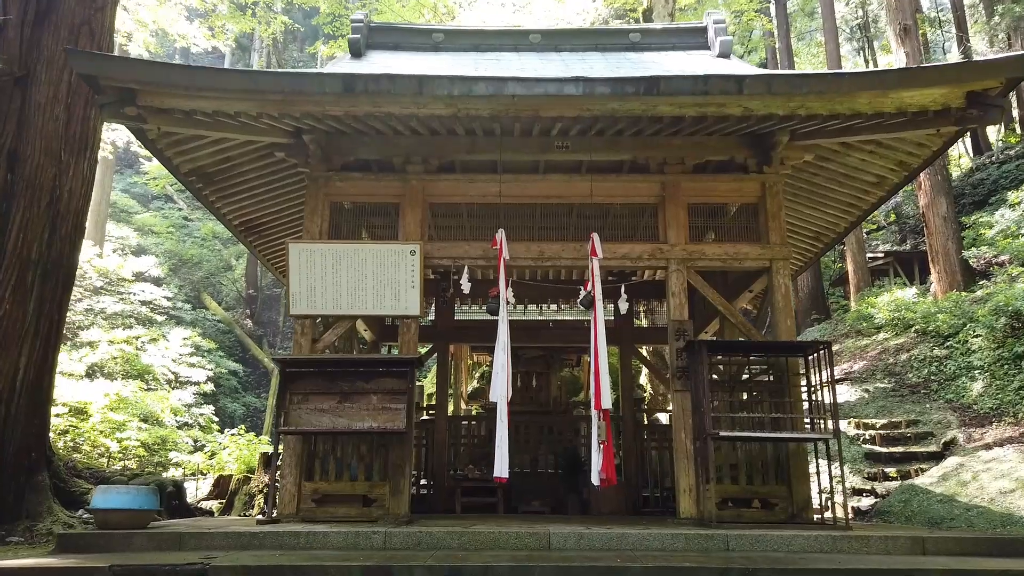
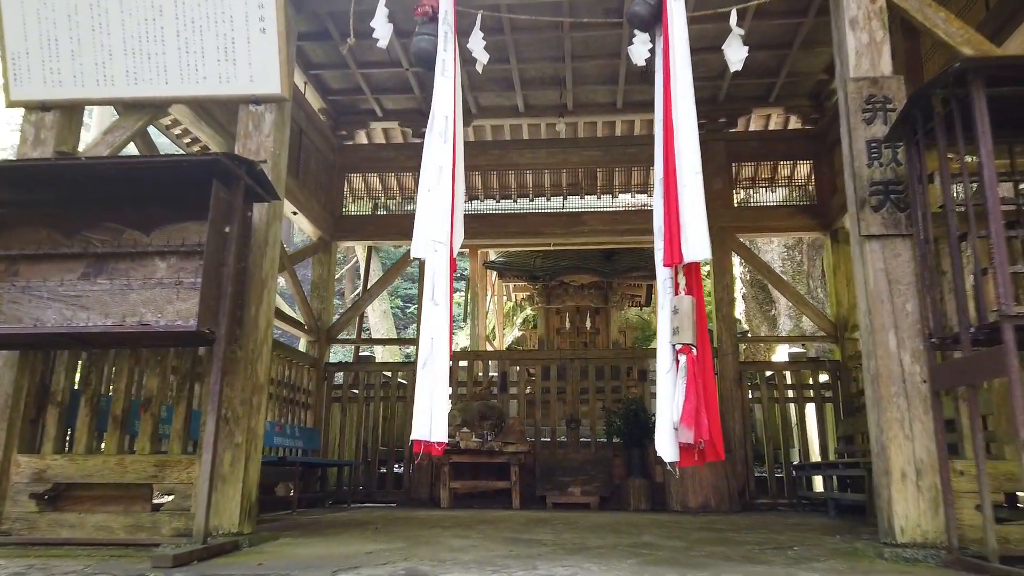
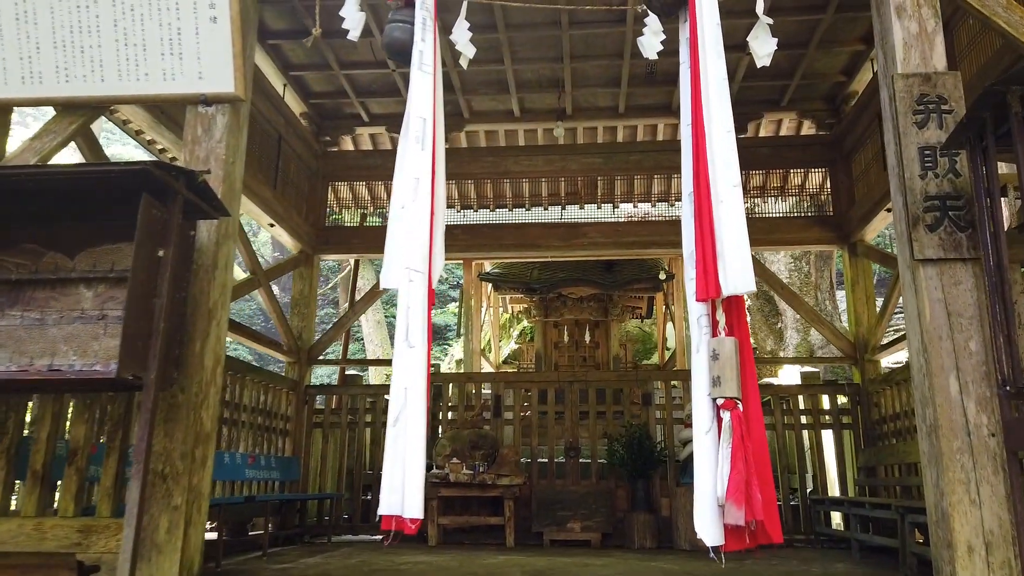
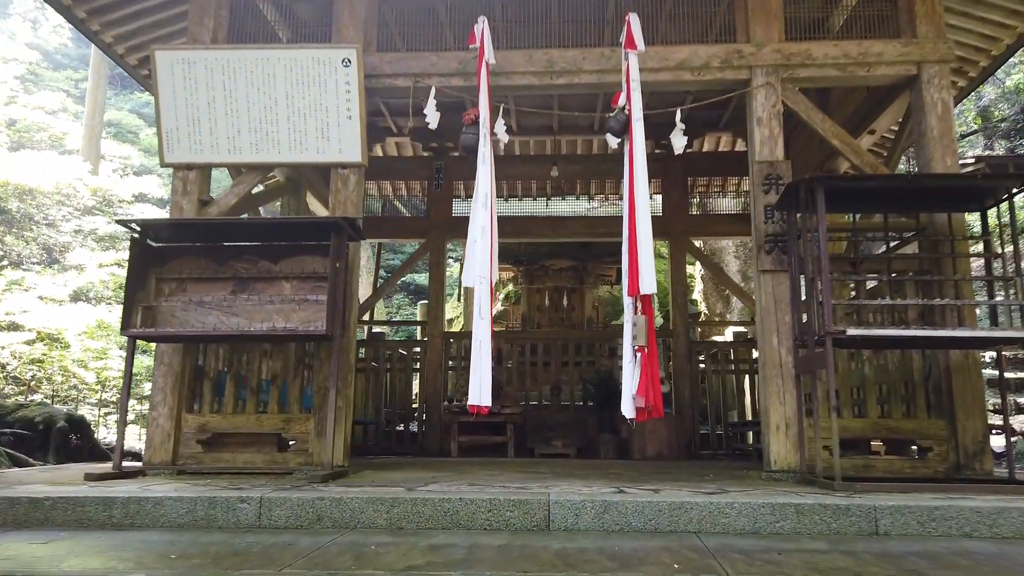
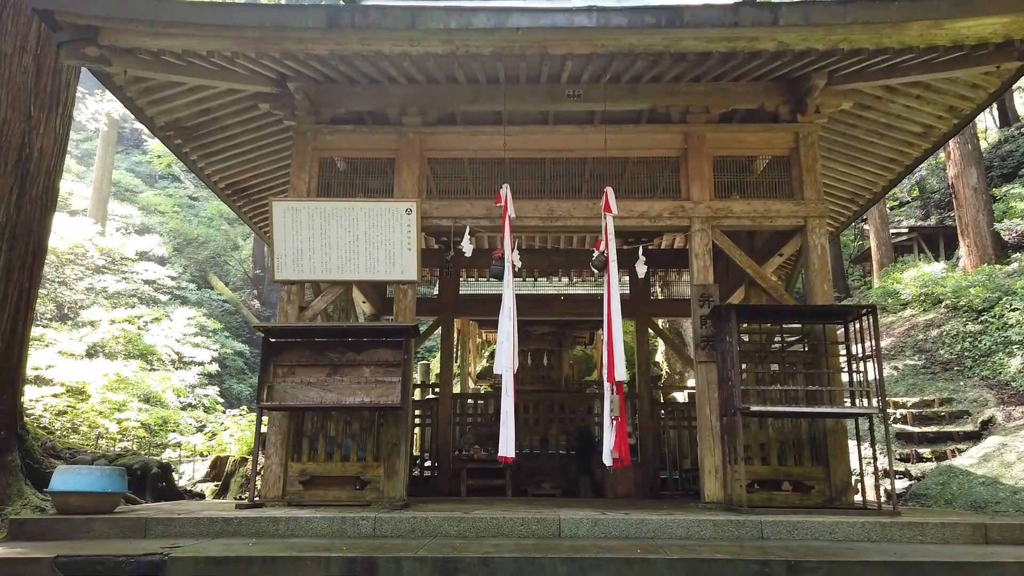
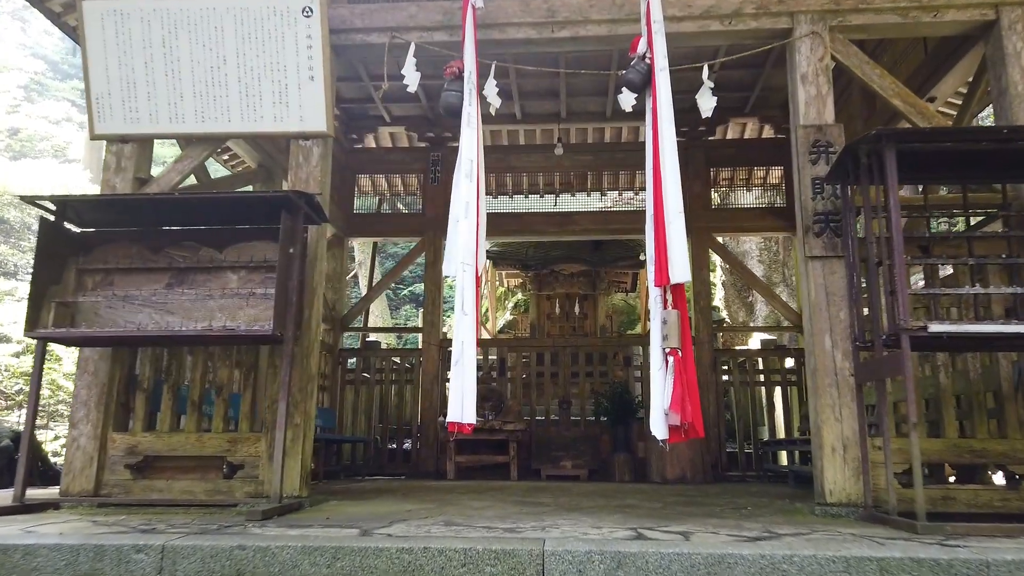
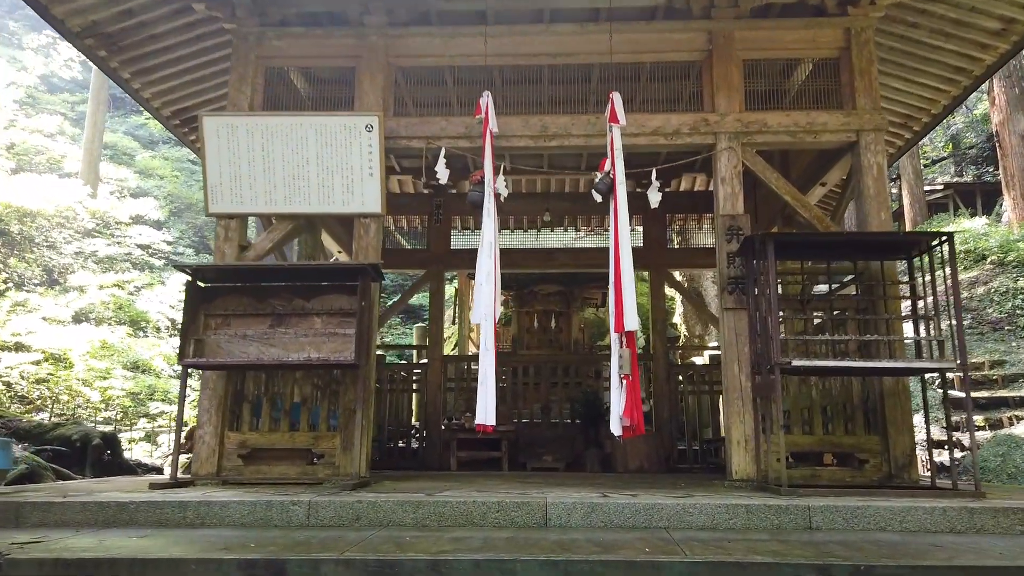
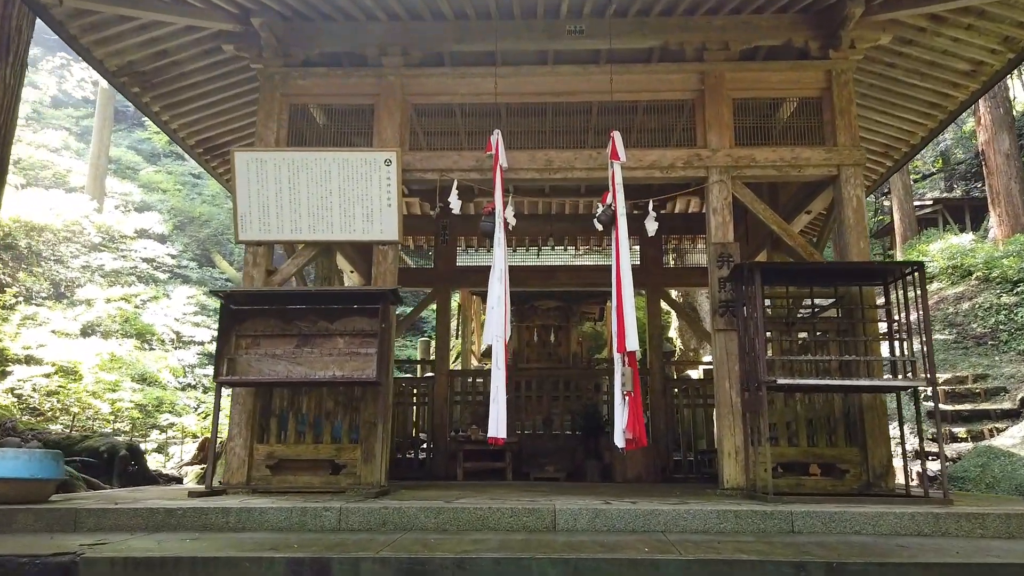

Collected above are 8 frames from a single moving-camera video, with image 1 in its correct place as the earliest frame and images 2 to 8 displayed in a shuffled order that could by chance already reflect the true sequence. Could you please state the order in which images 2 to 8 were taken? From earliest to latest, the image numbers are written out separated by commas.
5, 8, 7, 4, 6, 2, 3
